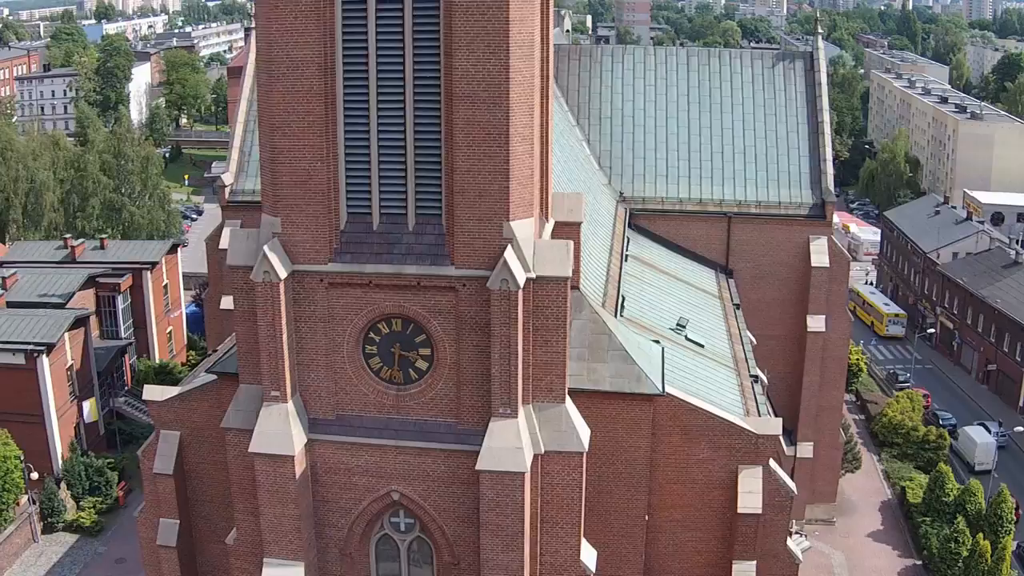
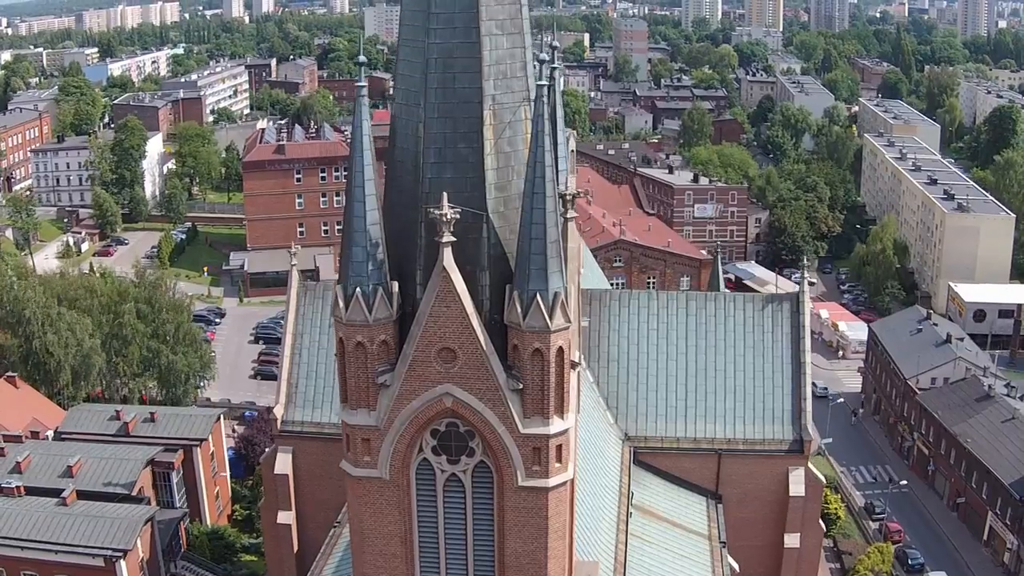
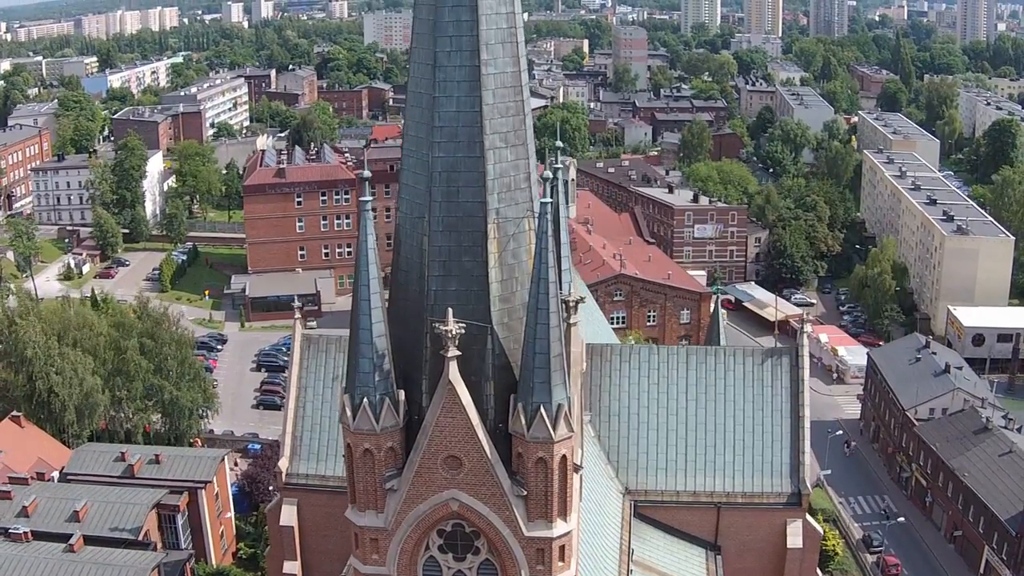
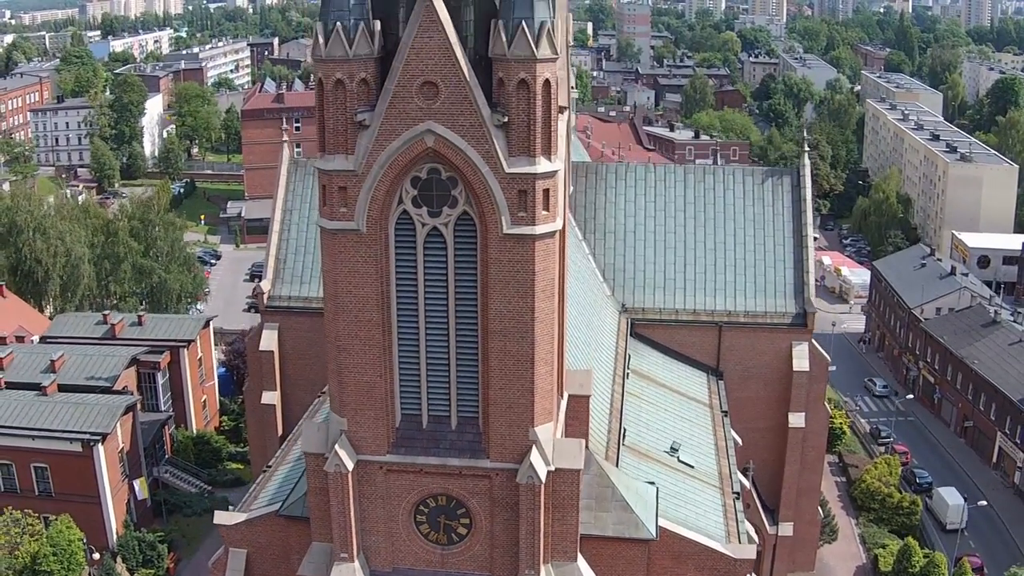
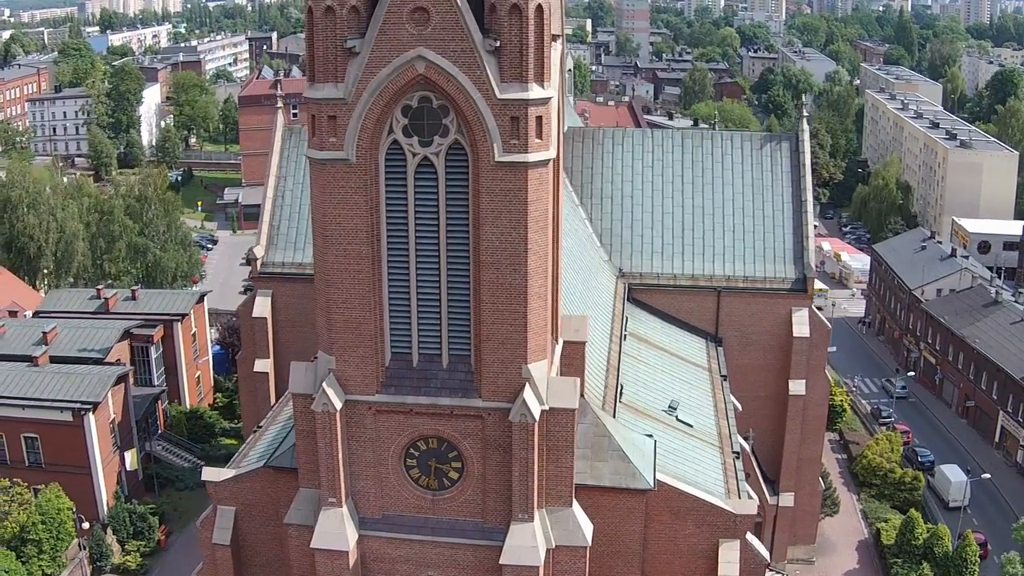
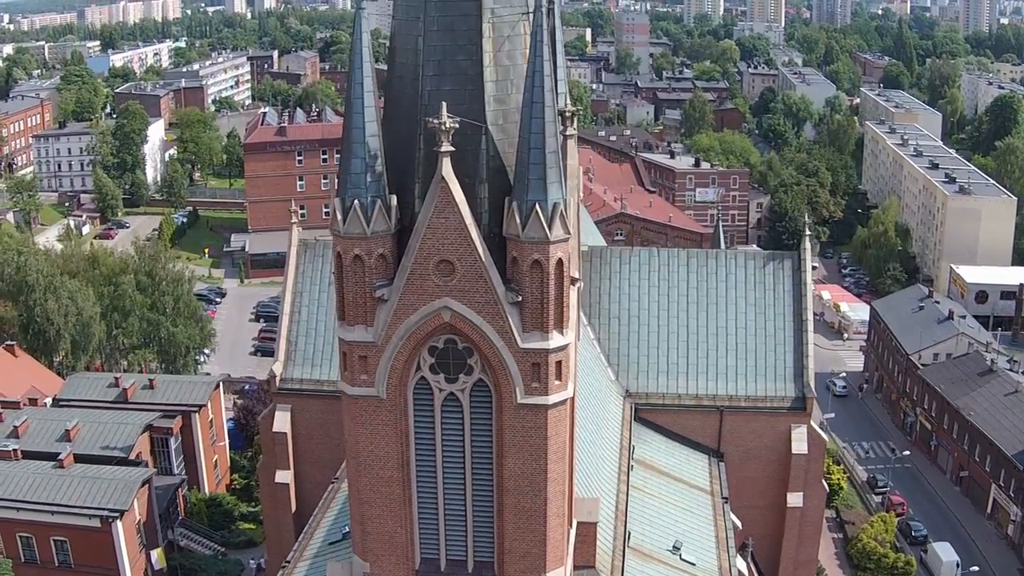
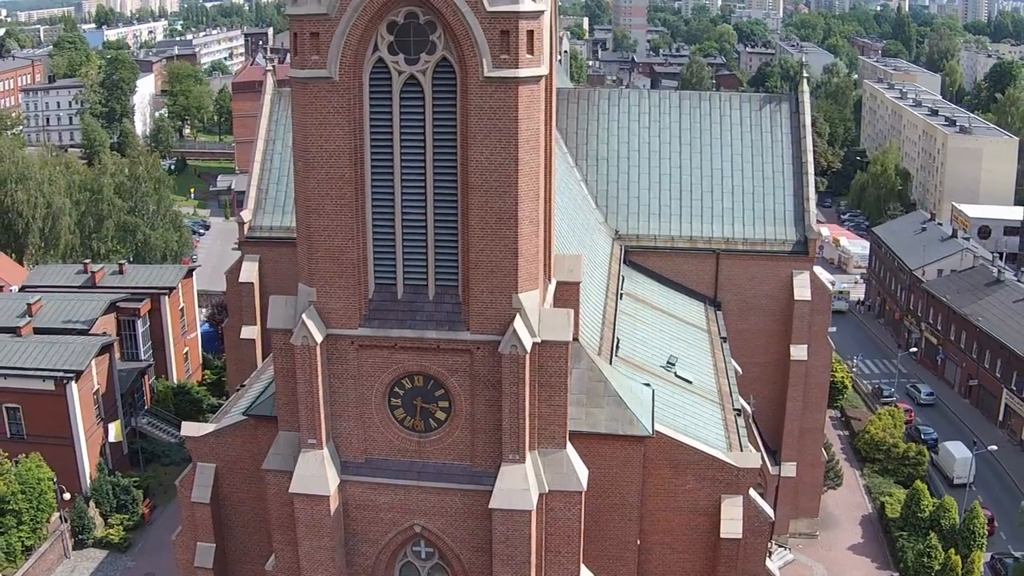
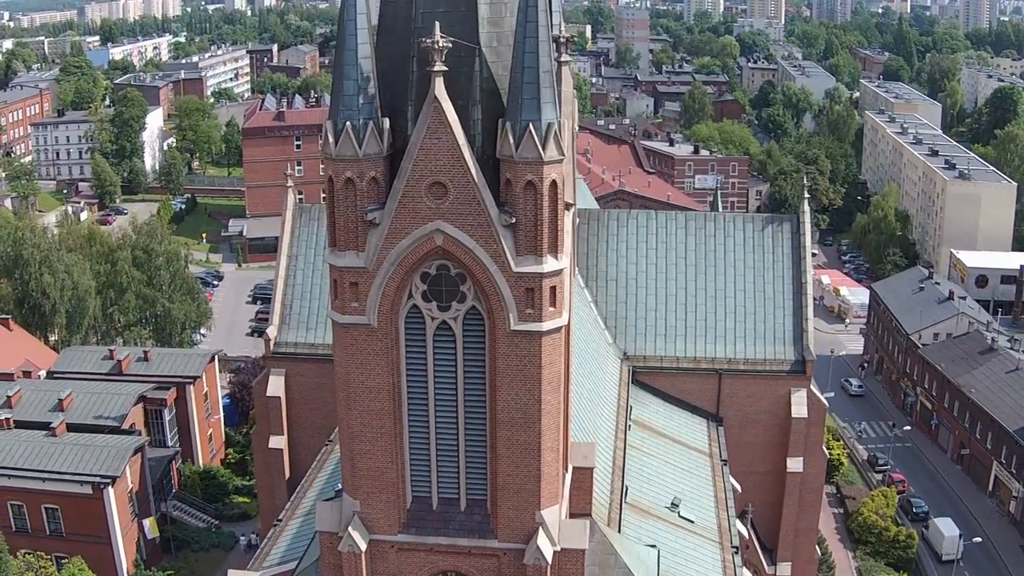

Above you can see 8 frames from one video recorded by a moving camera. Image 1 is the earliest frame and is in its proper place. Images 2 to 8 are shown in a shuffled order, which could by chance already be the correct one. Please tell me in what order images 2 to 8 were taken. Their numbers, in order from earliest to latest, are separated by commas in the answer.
7, 5, 4, 8, 6, 2, 3
